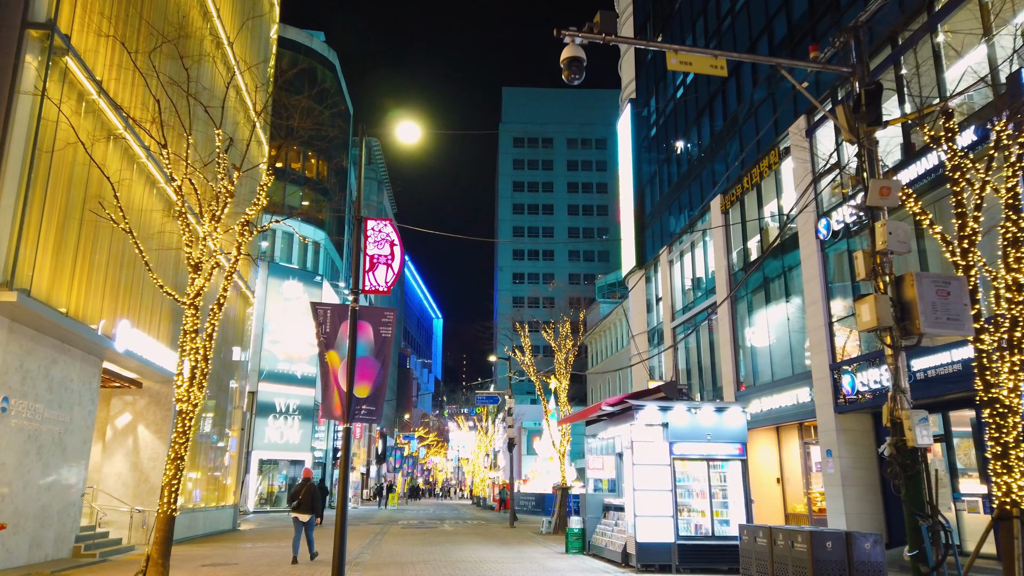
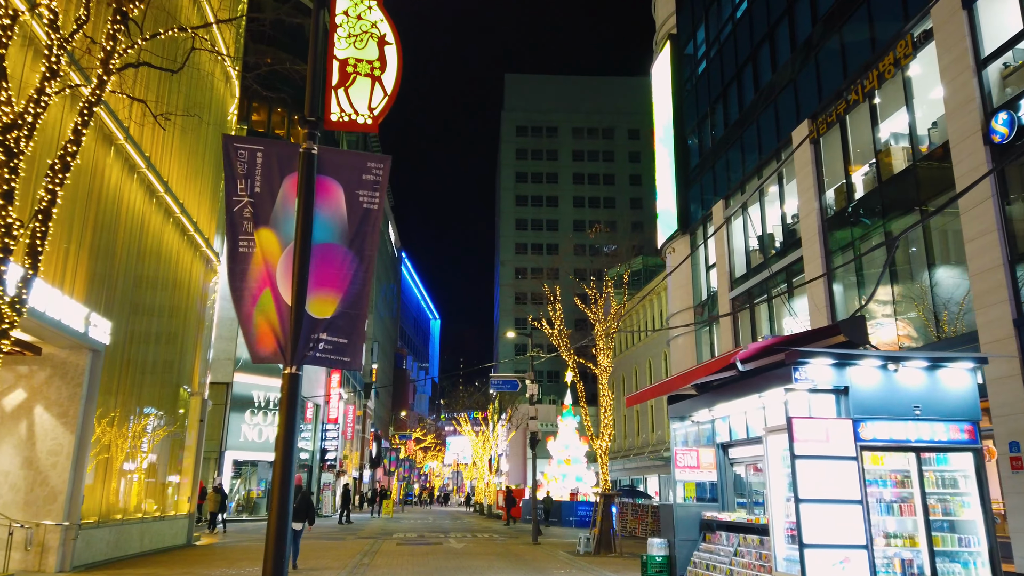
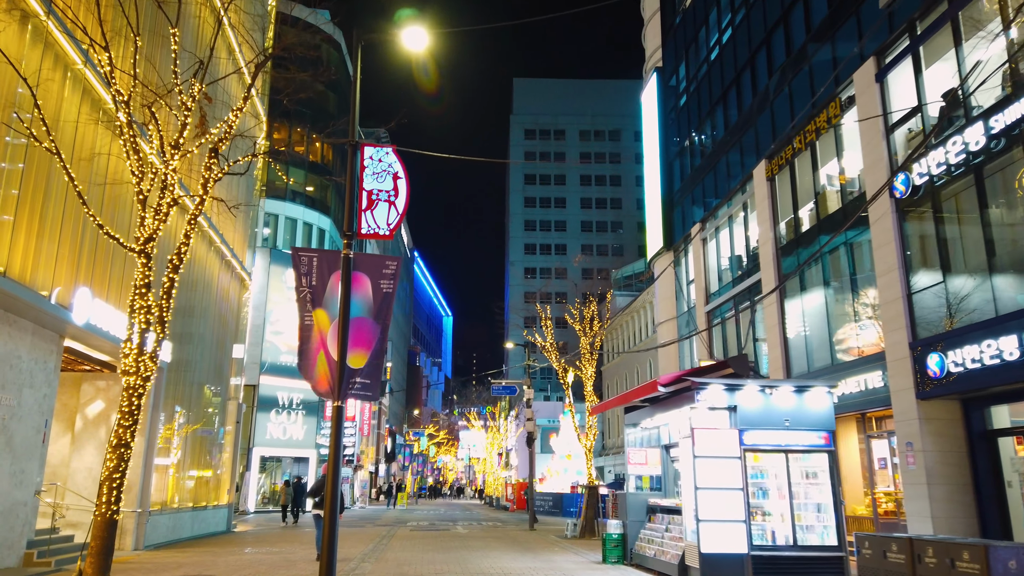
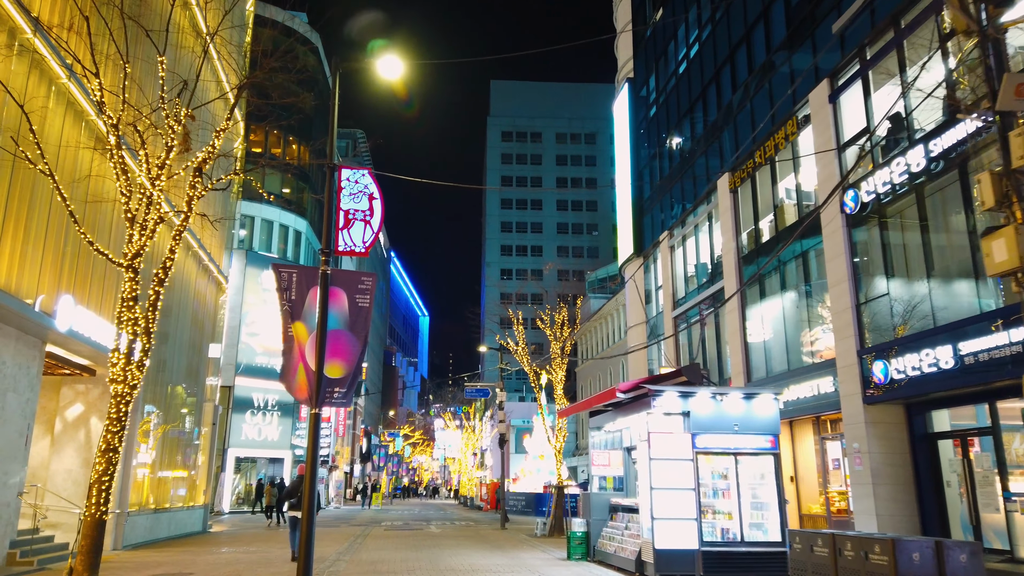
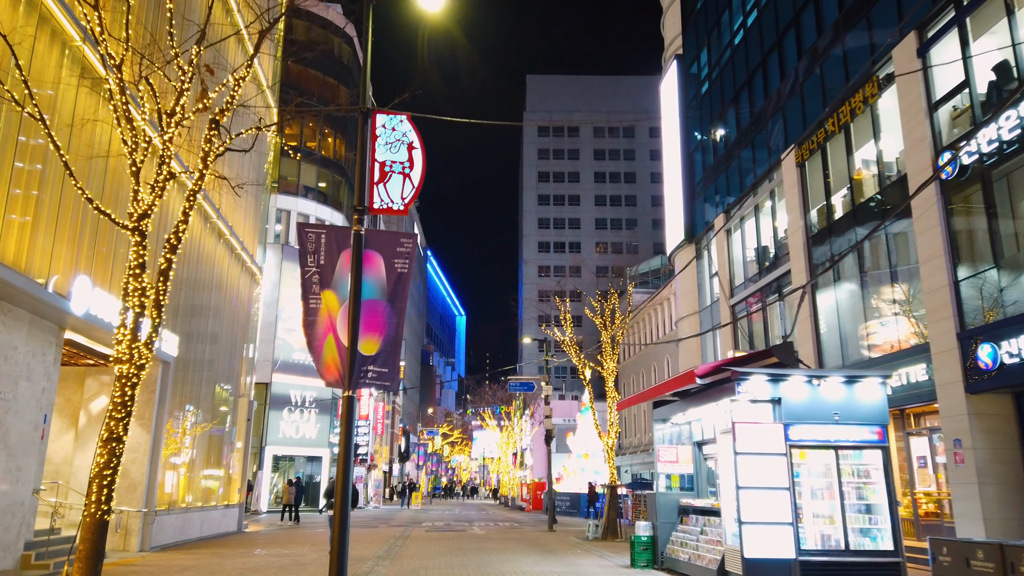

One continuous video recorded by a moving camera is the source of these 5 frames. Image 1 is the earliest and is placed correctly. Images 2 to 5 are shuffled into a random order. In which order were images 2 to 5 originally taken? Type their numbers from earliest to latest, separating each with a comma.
4, 3, 5, 2
